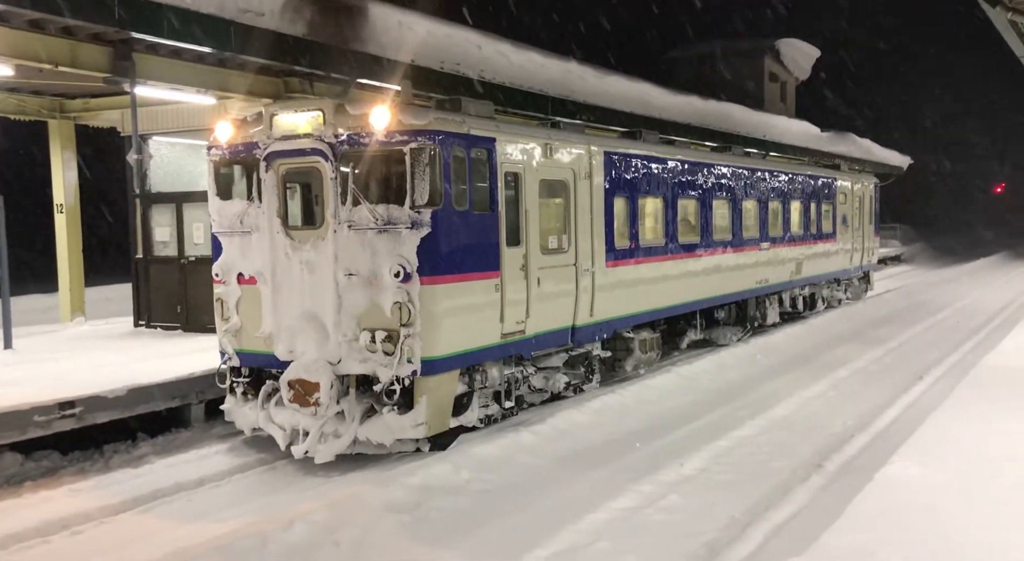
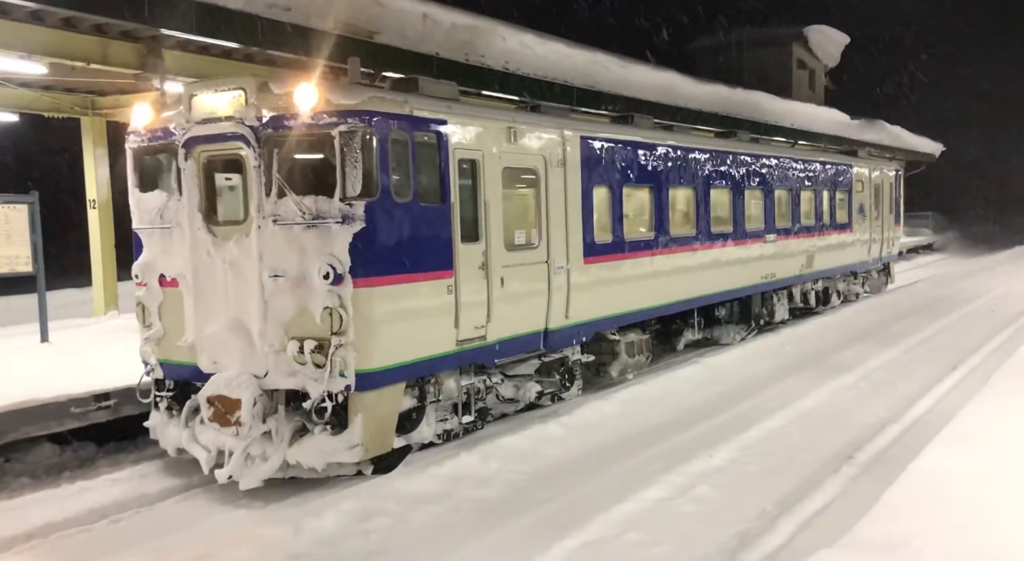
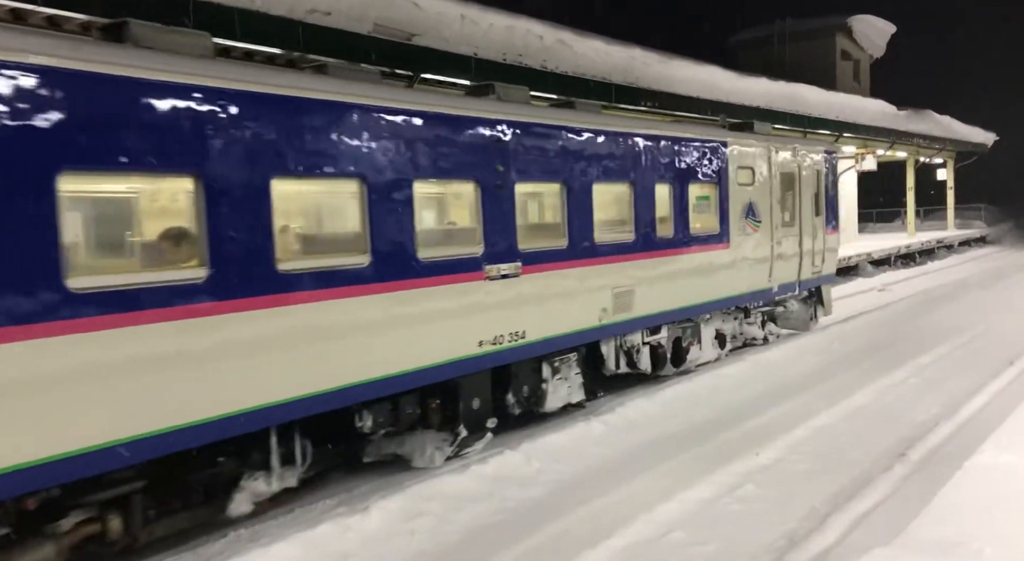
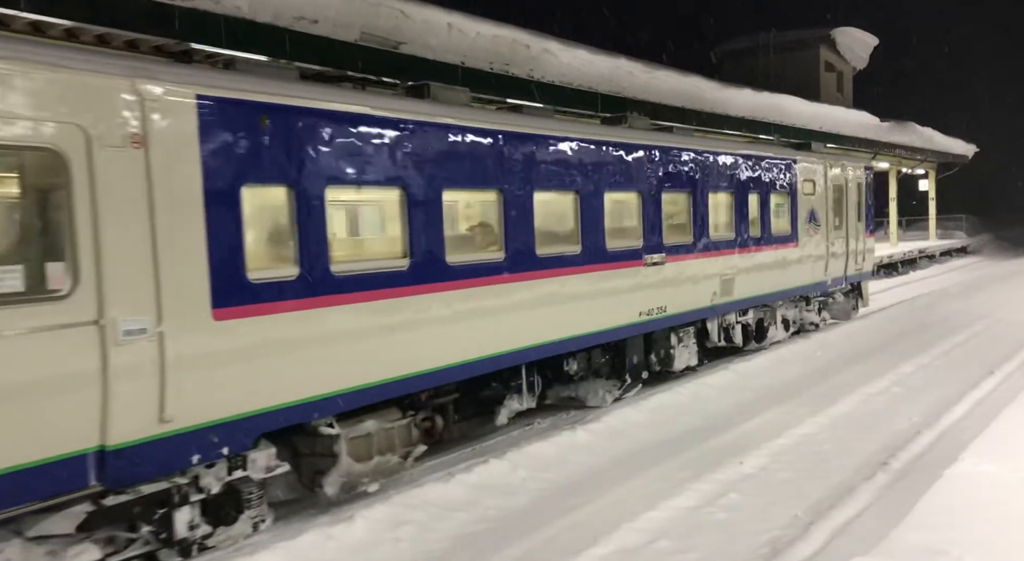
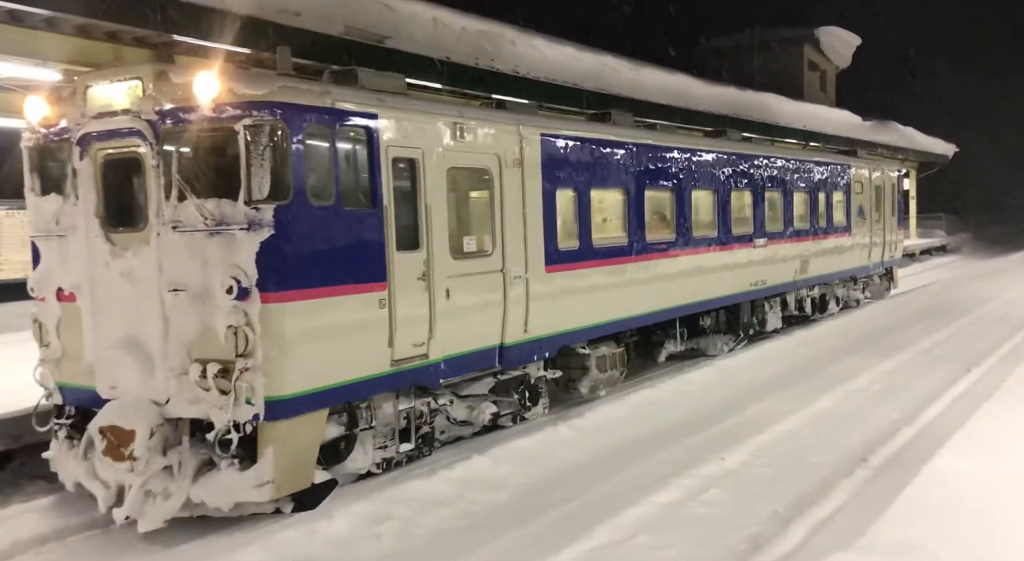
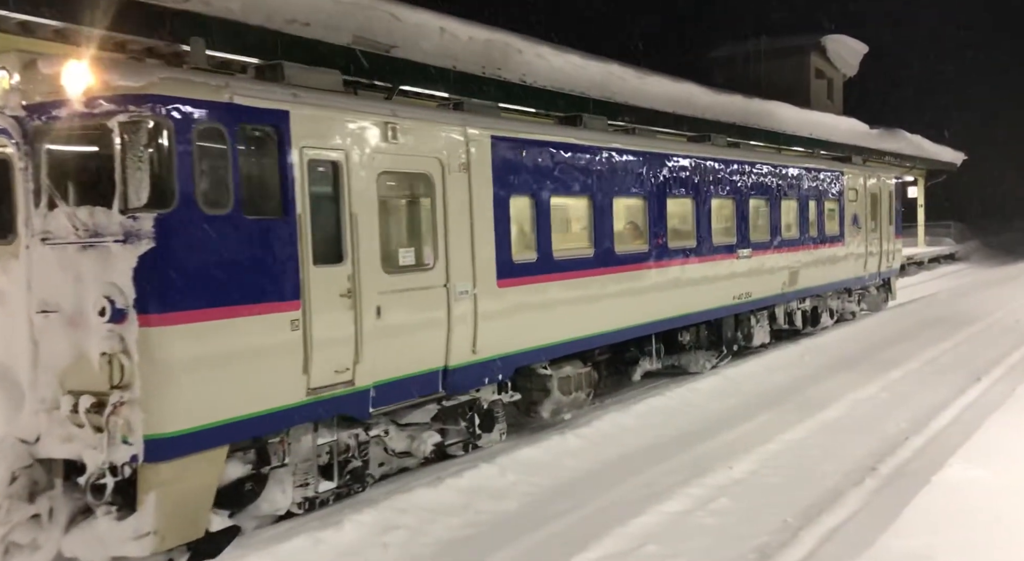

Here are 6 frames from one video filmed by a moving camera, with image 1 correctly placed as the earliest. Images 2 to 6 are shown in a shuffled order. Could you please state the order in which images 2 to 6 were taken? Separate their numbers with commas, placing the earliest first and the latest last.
2, 5, 6, 4, 3
